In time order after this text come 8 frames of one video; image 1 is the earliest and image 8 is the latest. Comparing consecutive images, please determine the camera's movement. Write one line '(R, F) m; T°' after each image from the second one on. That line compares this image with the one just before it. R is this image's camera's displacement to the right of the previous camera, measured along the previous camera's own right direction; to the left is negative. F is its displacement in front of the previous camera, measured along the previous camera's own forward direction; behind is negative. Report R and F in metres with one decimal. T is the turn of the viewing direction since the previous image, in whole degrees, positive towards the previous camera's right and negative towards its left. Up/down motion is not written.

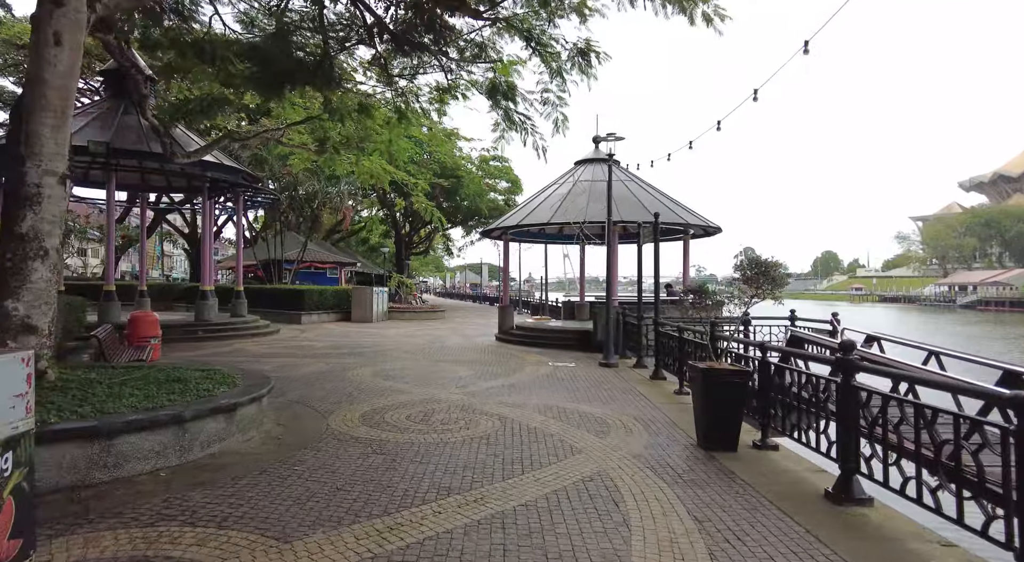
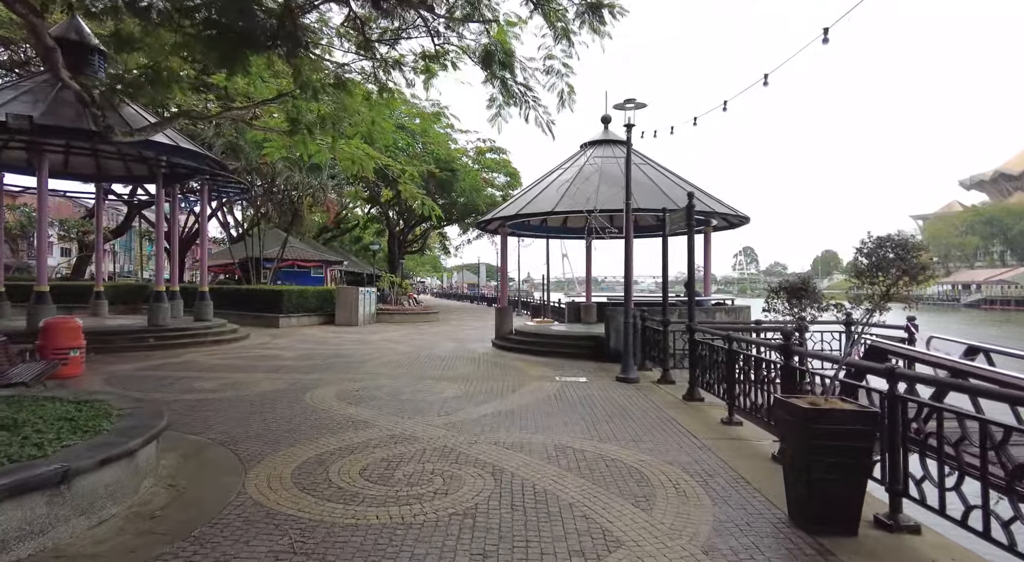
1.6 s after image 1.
(0.0, +1.7) m; 0°
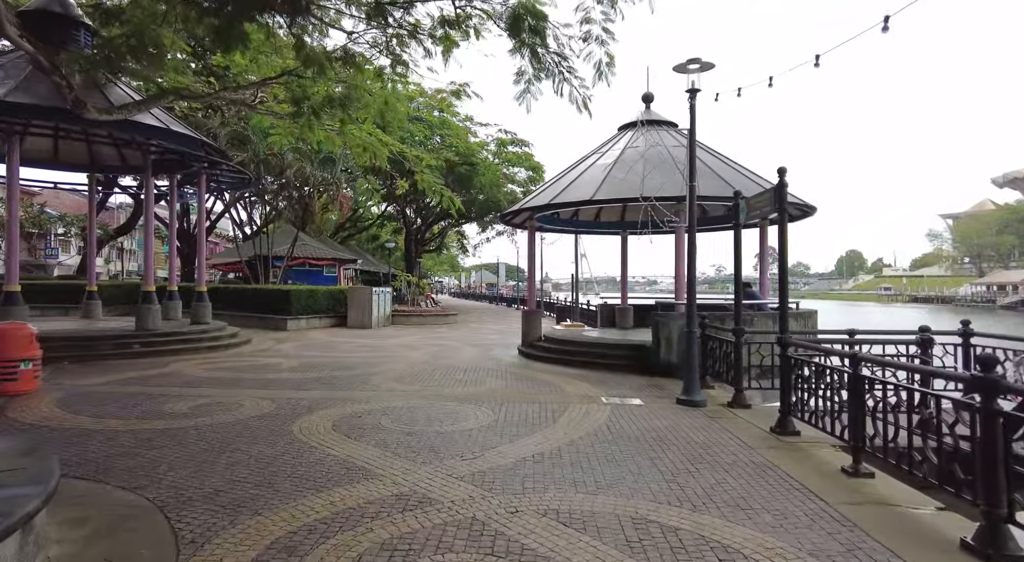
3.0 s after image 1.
(-0.2, +1.5) m; -2°
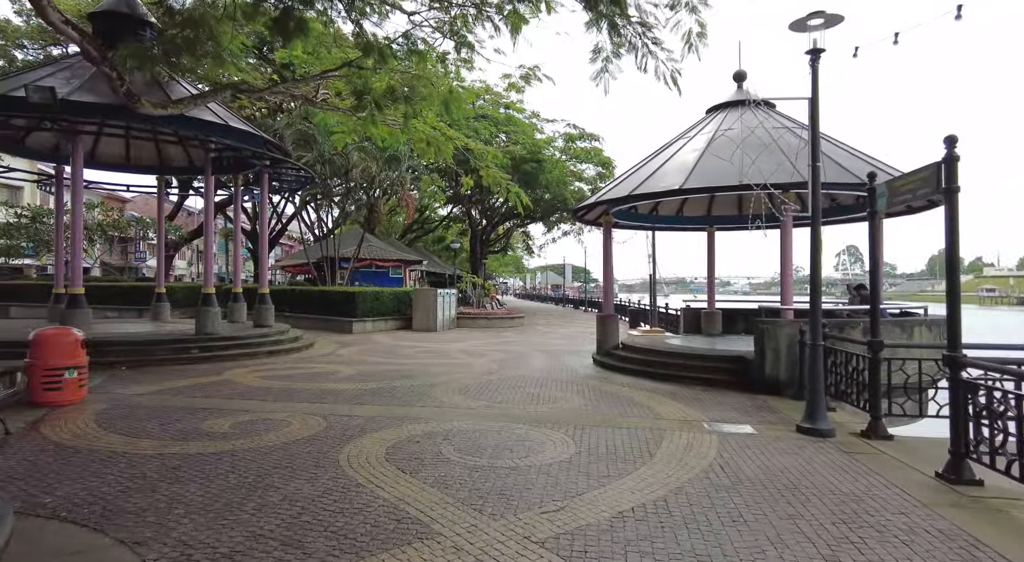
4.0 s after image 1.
(-0.2, +1.0) m; -6°
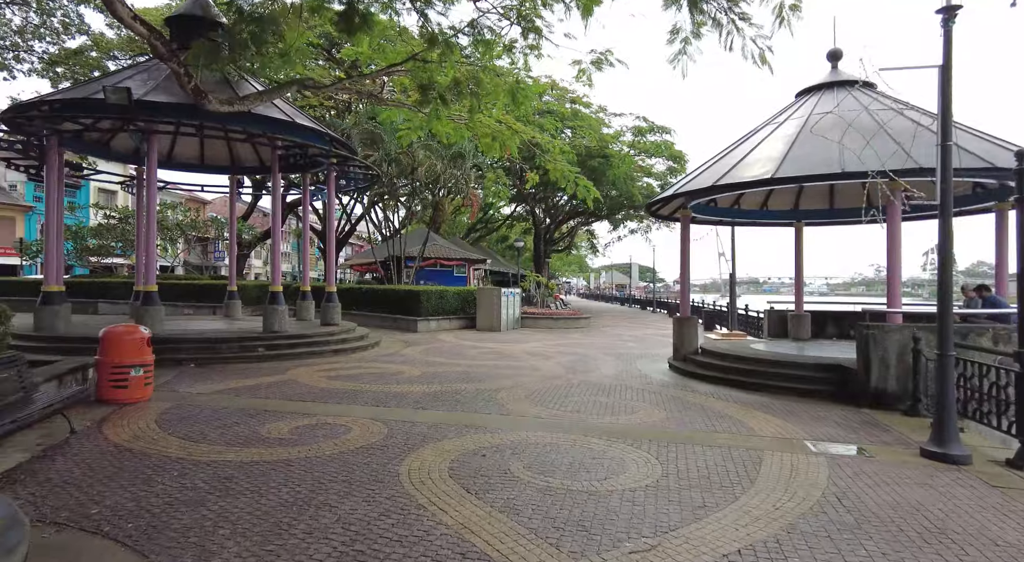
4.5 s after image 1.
(-0.1, +0.5) m; -6°
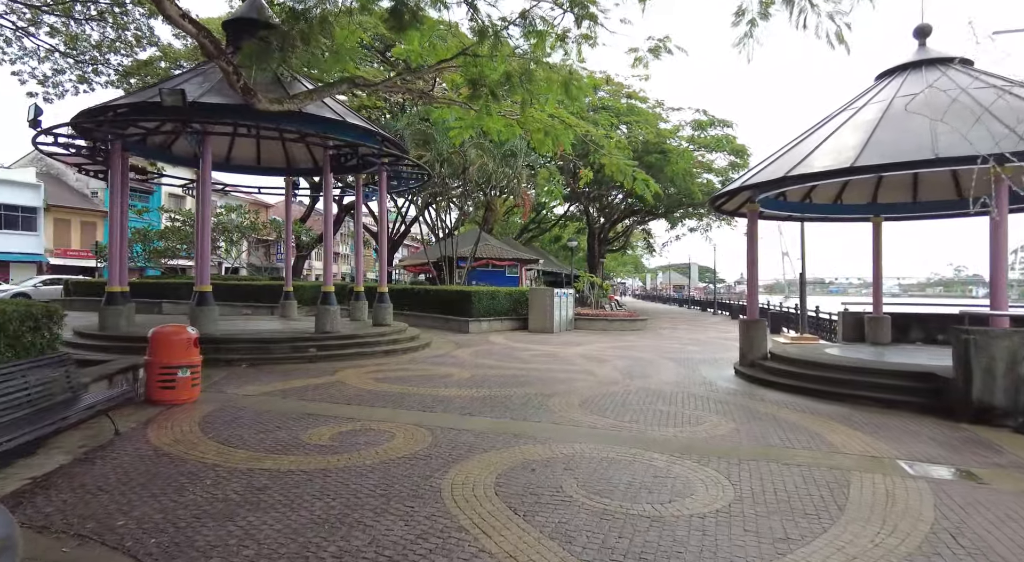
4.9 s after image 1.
(0.0, +0.4) m; -5°
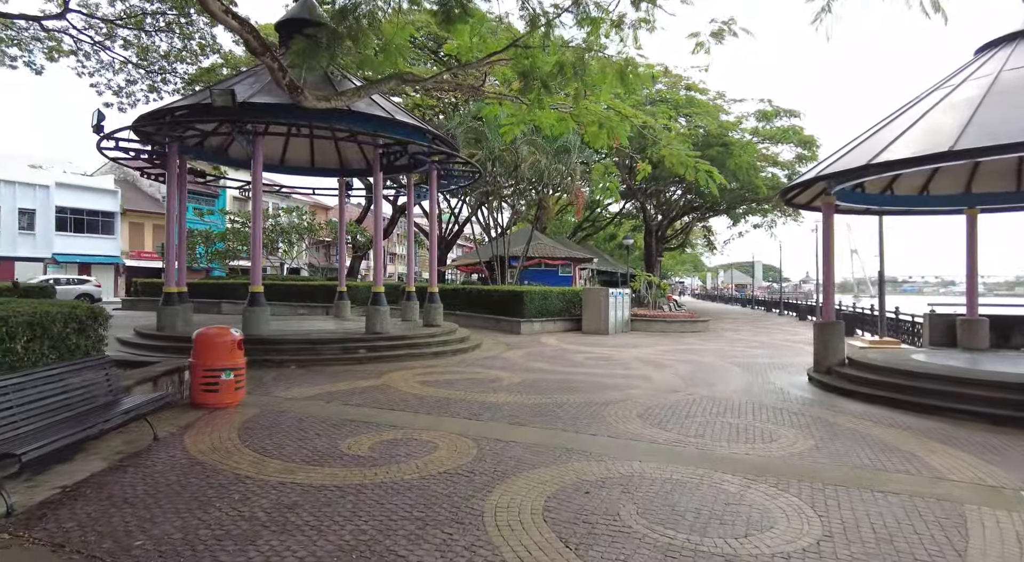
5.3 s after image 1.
(0.0, +0.4) m; -5°
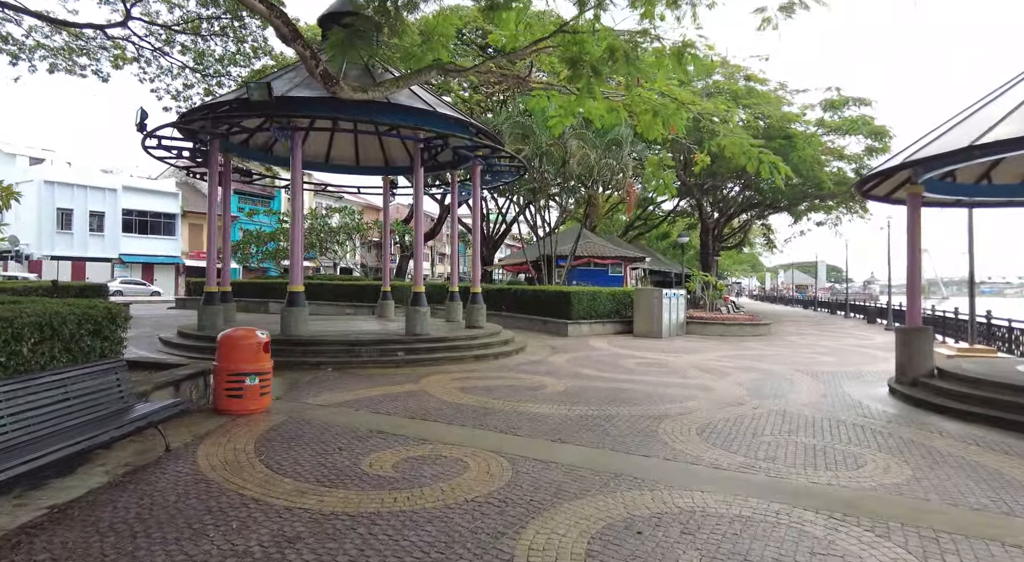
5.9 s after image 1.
(+0.1, +0.6) m; -5°
